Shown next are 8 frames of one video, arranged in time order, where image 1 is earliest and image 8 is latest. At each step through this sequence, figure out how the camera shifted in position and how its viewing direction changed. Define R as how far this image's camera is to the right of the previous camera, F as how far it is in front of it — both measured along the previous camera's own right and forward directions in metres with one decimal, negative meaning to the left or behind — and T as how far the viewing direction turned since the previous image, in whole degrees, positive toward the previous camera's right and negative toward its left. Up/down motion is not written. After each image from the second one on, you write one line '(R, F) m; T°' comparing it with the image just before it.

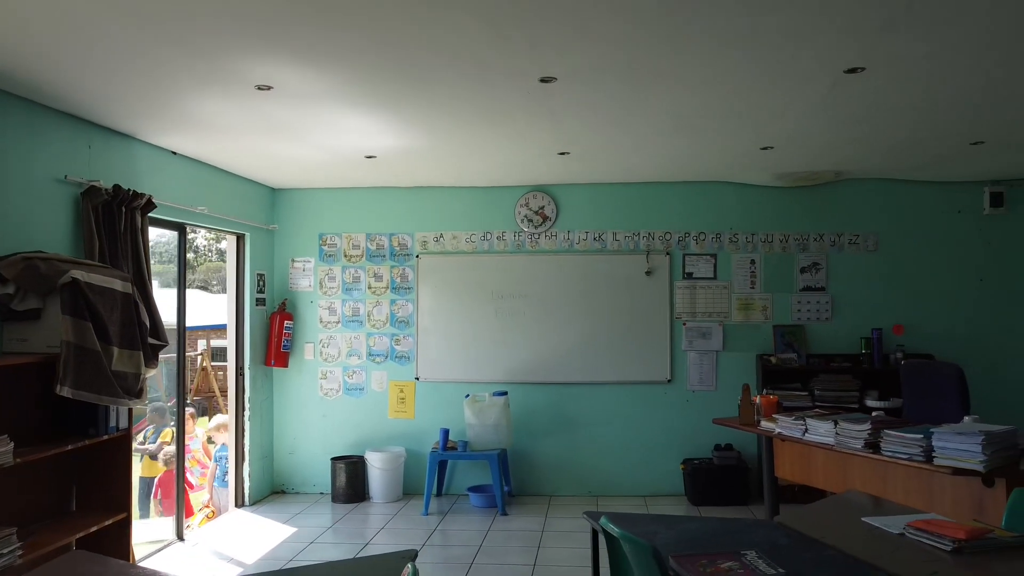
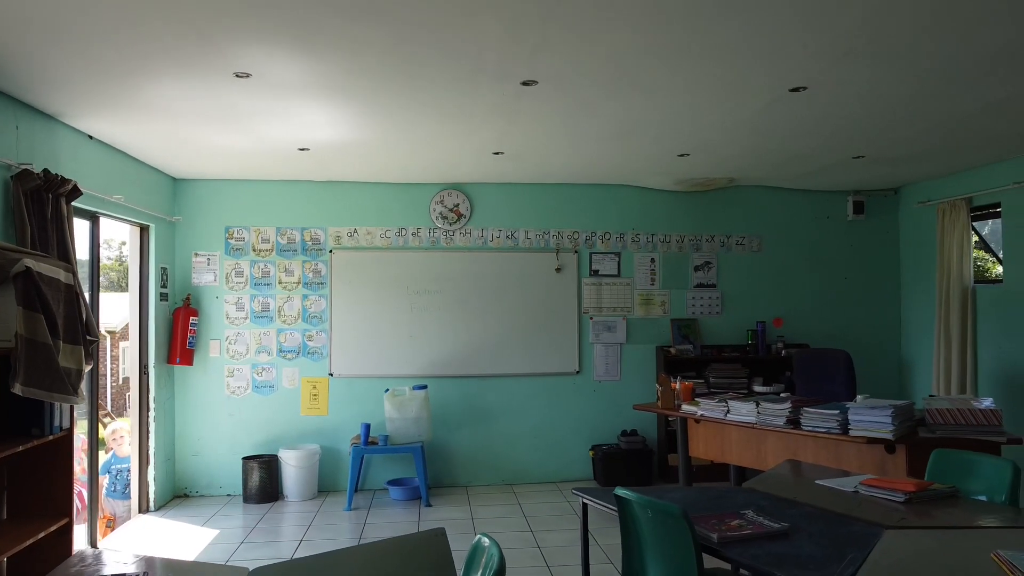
(-0.5, -0.1) m; +11°
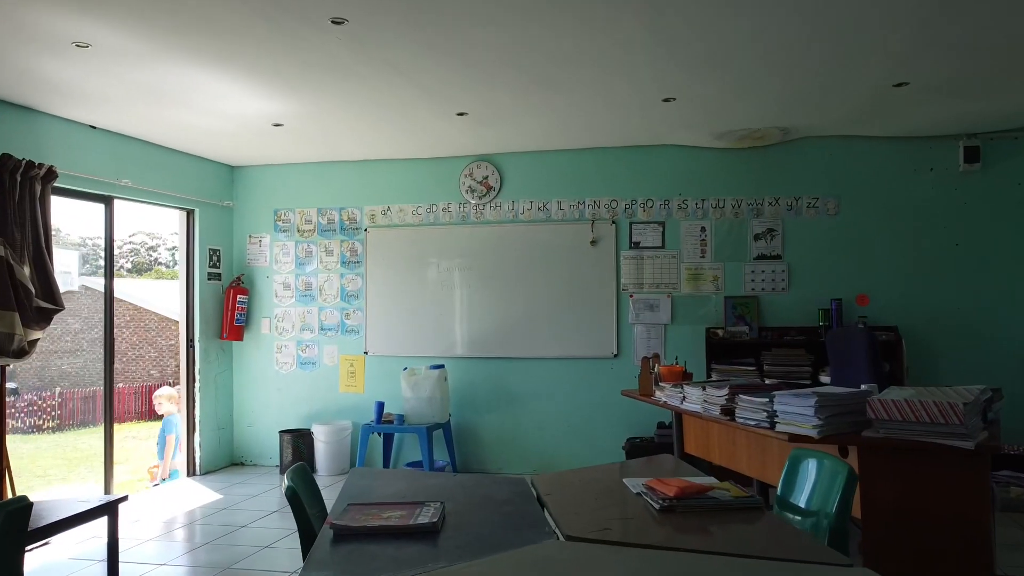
(+1.6, +0.6) m; -20°
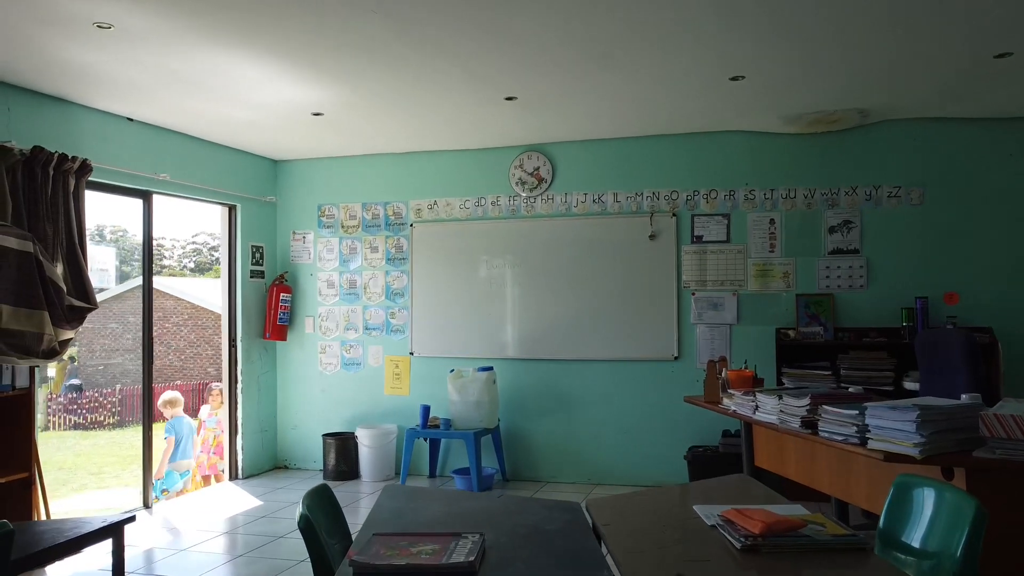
(0.0, +0.3) m; -4°
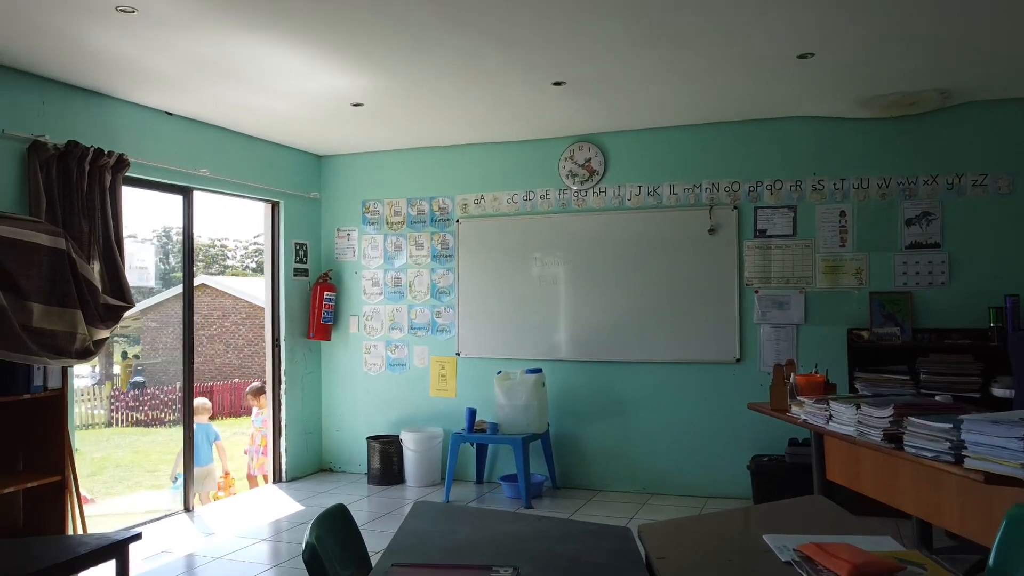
(0.0, +0.2) m; -4°
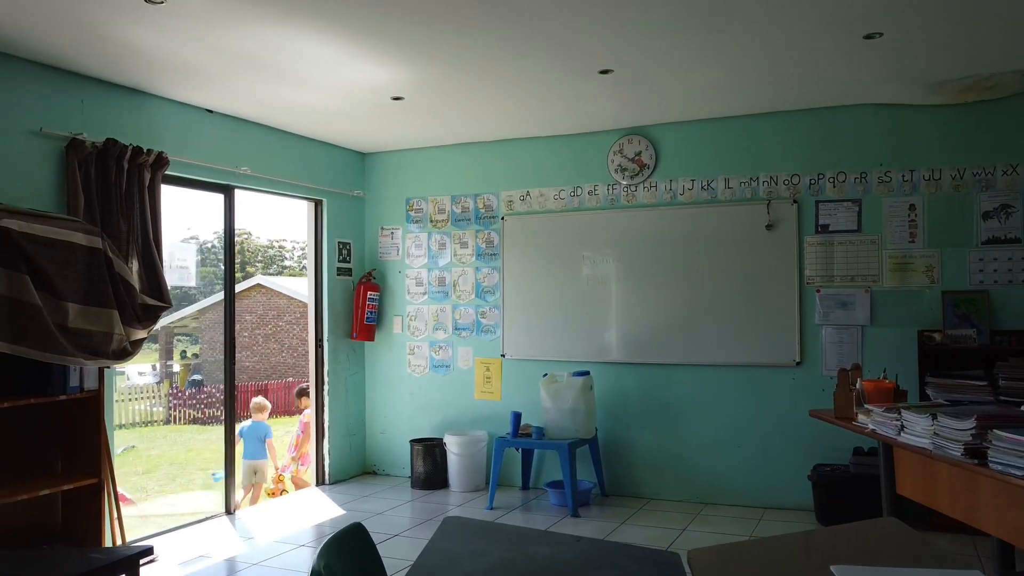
(0.0, +0.2) m; -4°
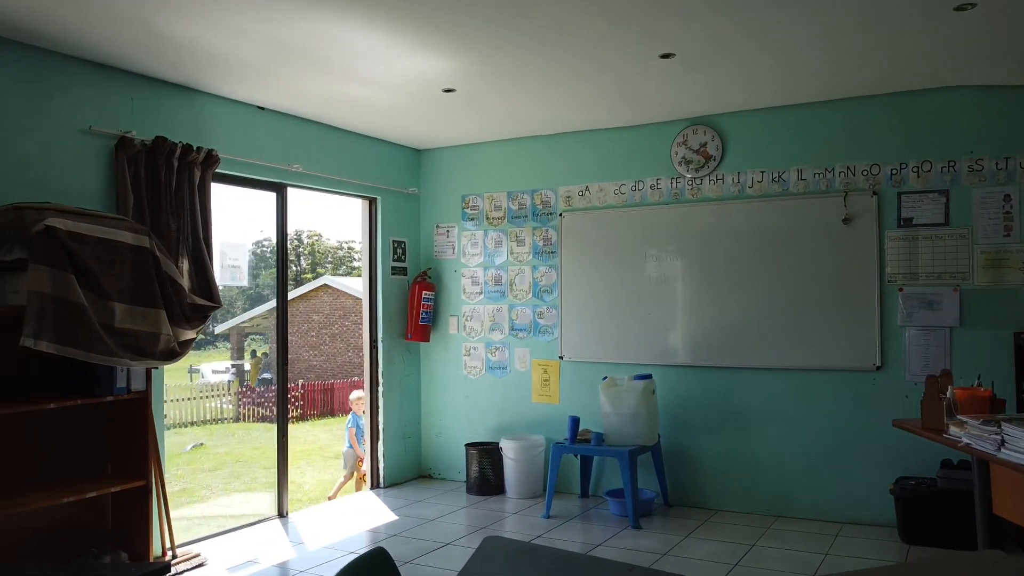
(0.0, +0.2) m; -5°
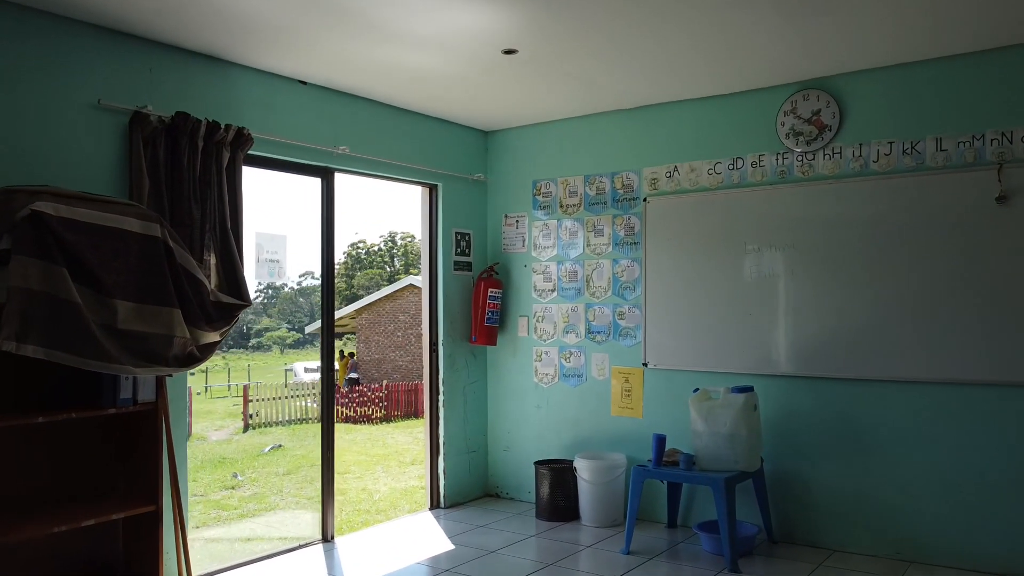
(+0.1, +0.6) m; -6°
